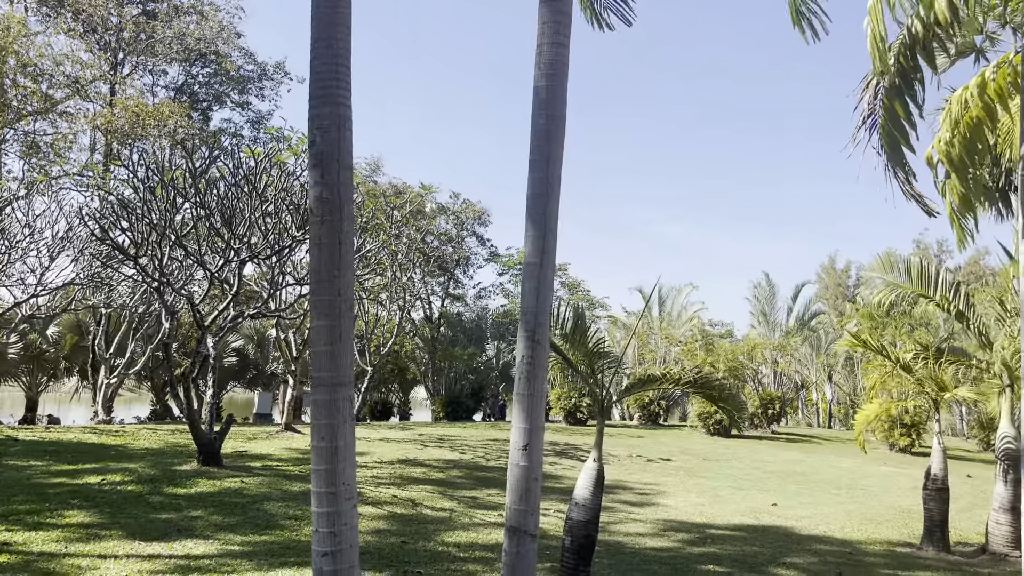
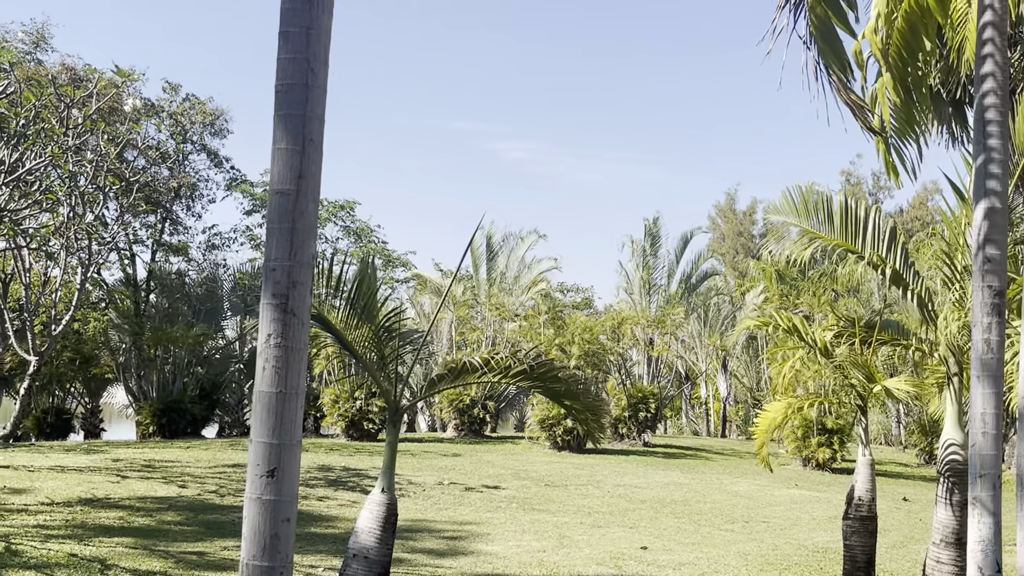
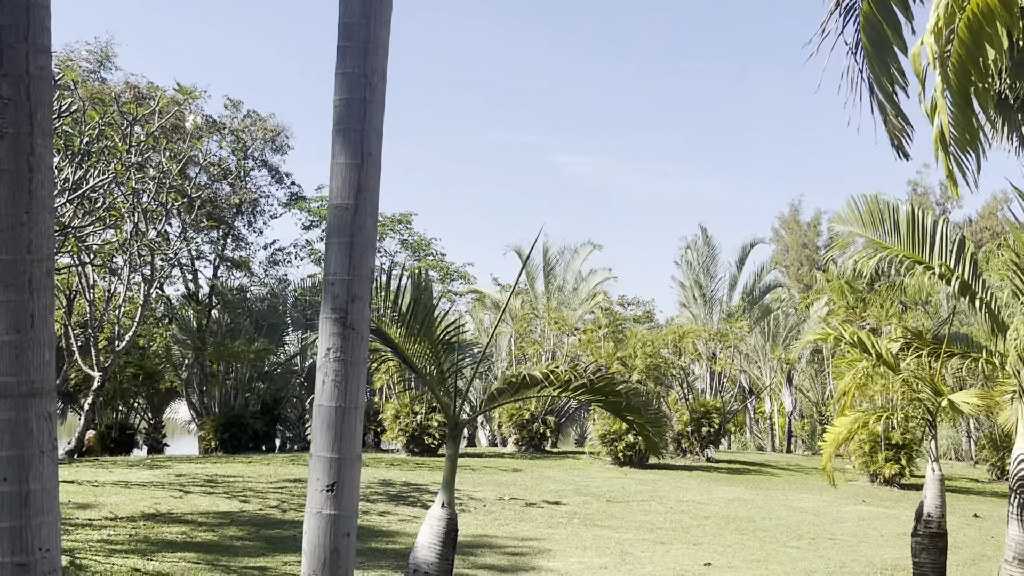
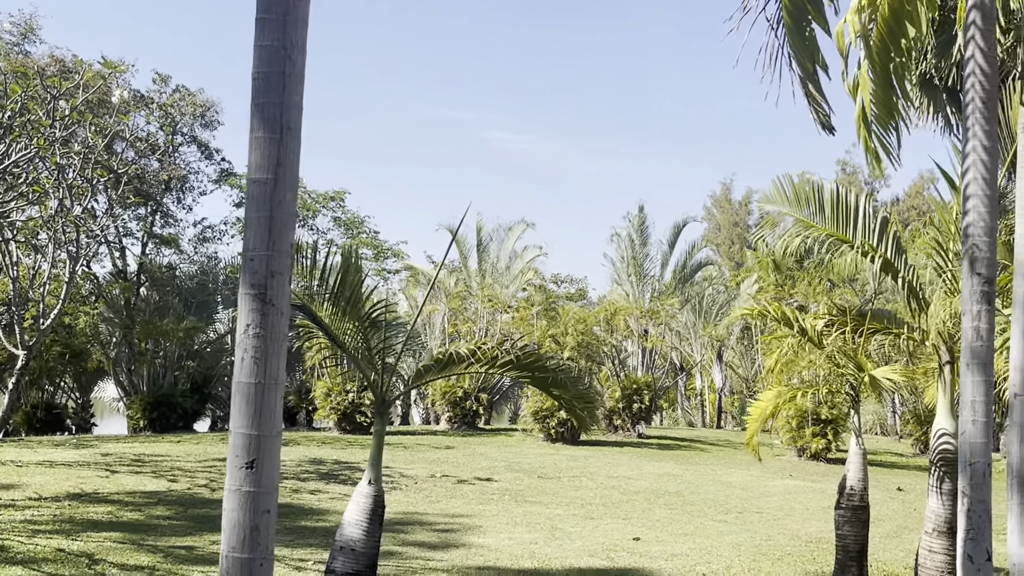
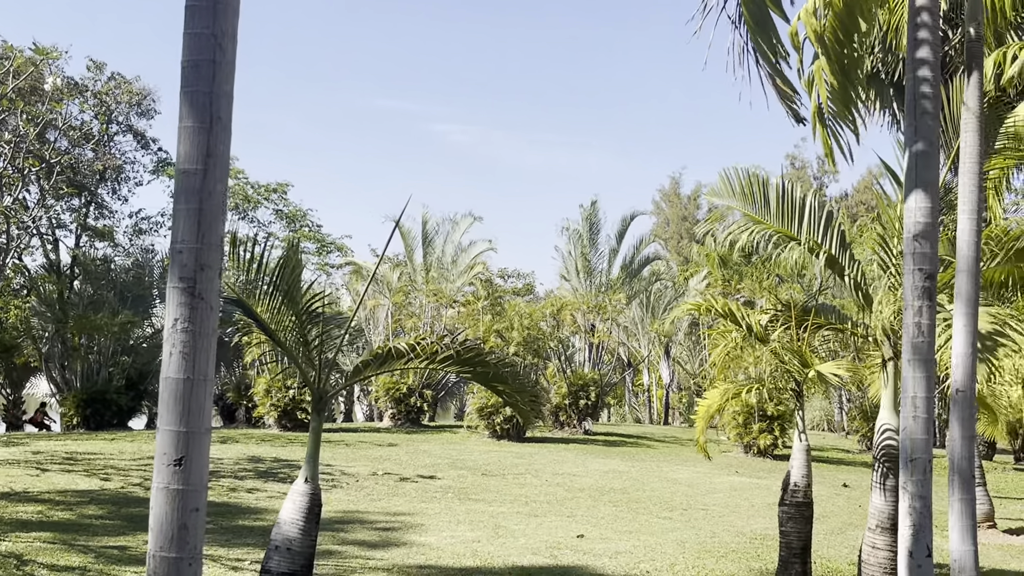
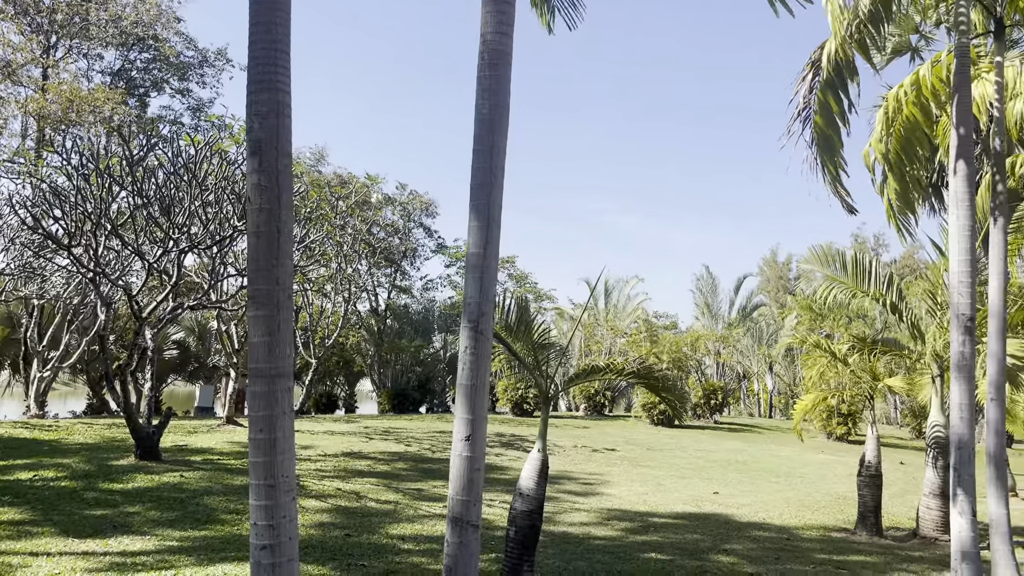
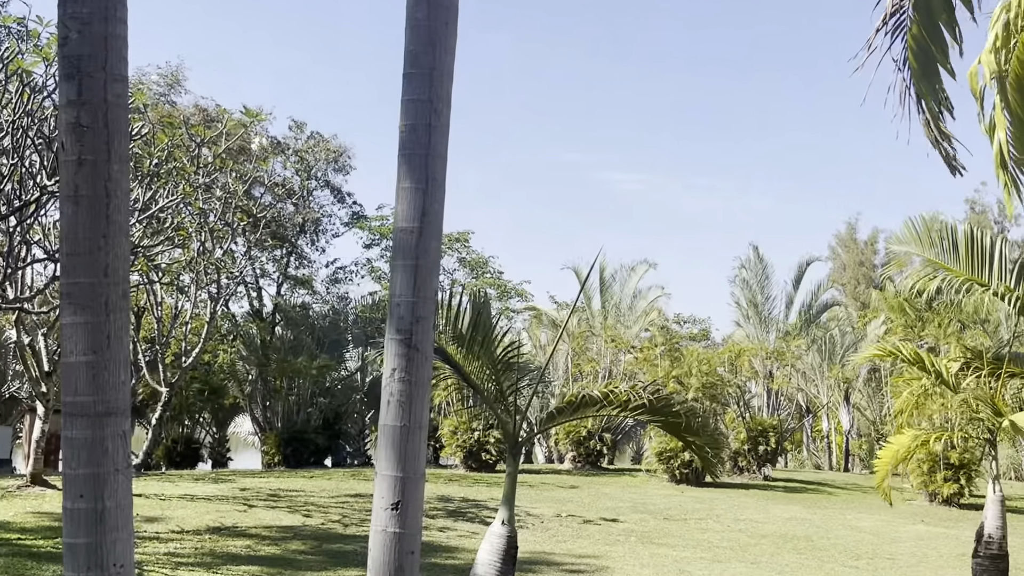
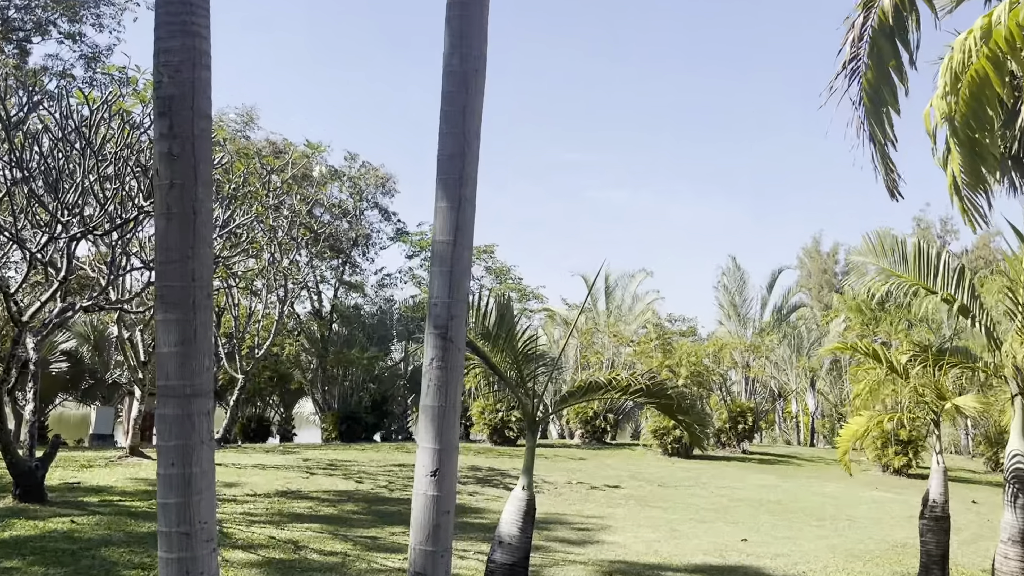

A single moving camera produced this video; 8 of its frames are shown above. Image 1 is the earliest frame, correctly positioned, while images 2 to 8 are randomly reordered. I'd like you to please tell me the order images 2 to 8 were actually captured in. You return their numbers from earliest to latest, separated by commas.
6, 8, 7, 3, 4, 5, 2
